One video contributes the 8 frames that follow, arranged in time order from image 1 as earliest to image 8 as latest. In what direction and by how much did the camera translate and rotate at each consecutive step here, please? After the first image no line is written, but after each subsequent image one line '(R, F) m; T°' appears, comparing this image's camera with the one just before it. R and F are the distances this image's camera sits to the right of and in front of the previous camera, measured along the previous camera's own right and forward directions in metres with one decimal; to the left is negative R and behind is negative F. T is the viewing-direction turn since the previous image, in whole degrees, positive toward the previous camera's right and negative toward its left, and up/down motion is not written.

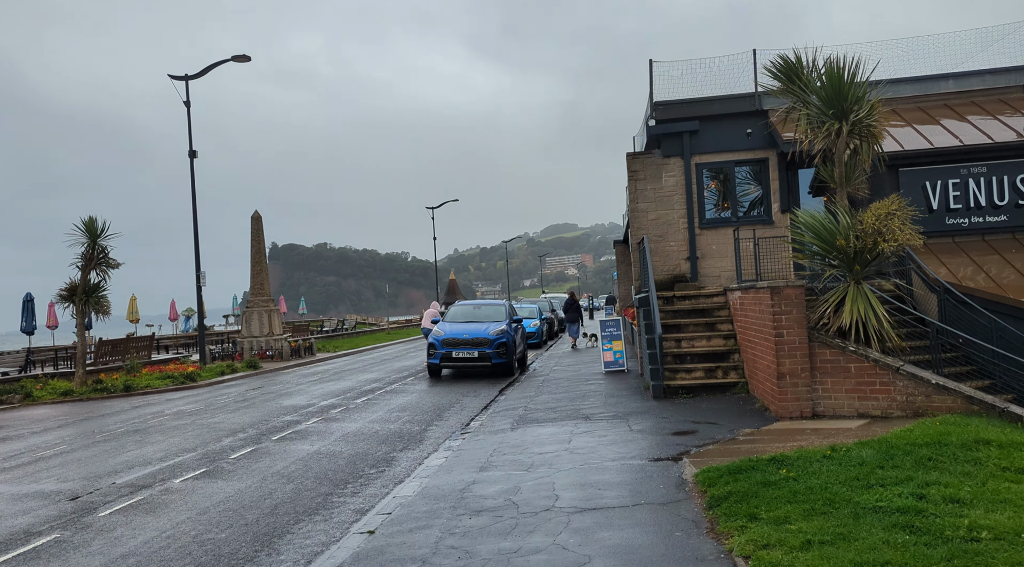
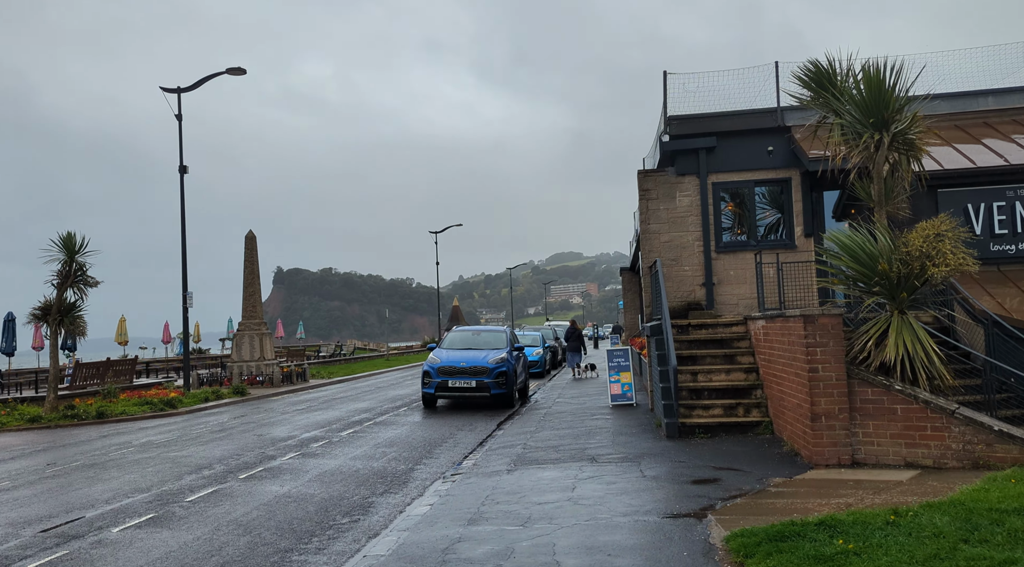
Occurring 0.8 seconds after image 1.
(+0.1, +1.0) m; 0°
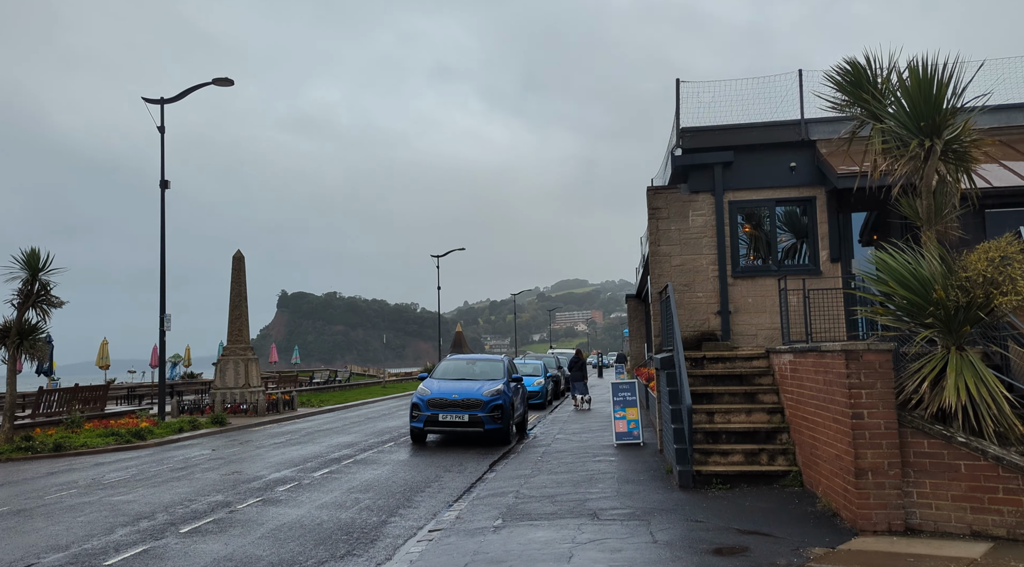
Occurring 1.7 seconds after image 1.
(+0.2, +1.1) m; 0°
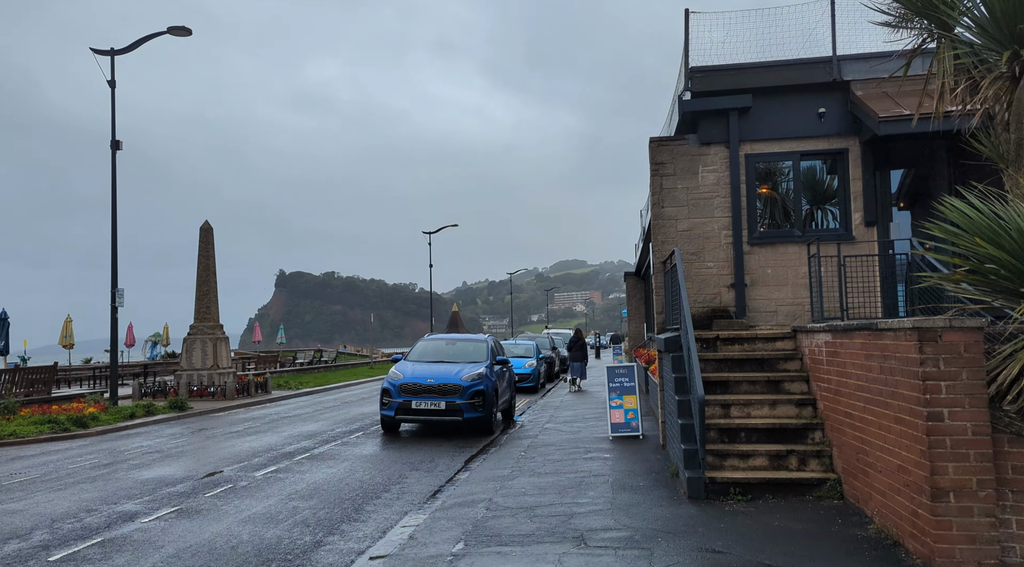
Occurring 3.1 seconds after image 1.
(+0.3, +1.6) m; 0°
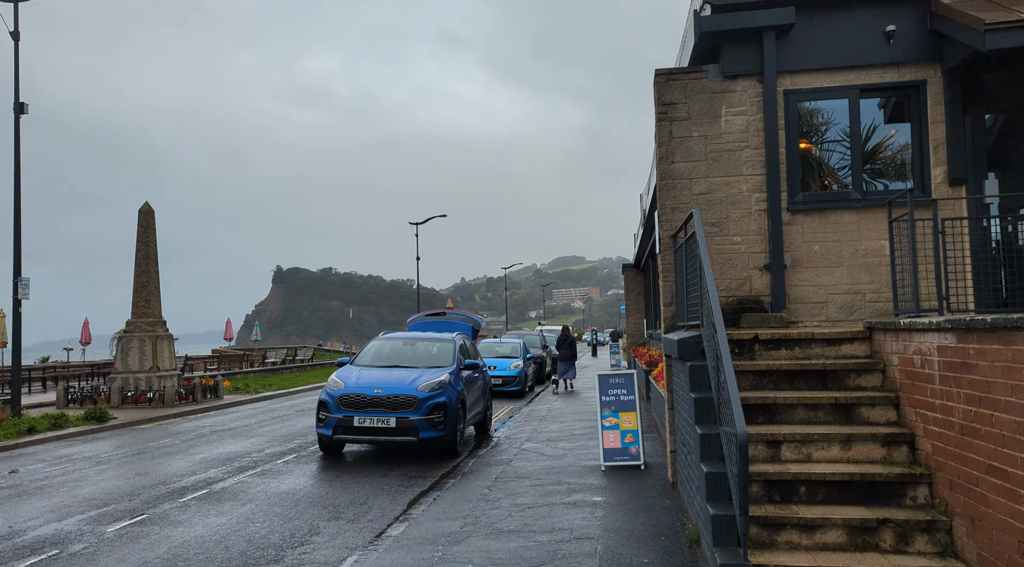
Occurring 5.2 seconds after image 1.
(+0.4, +2.5) m; 0°
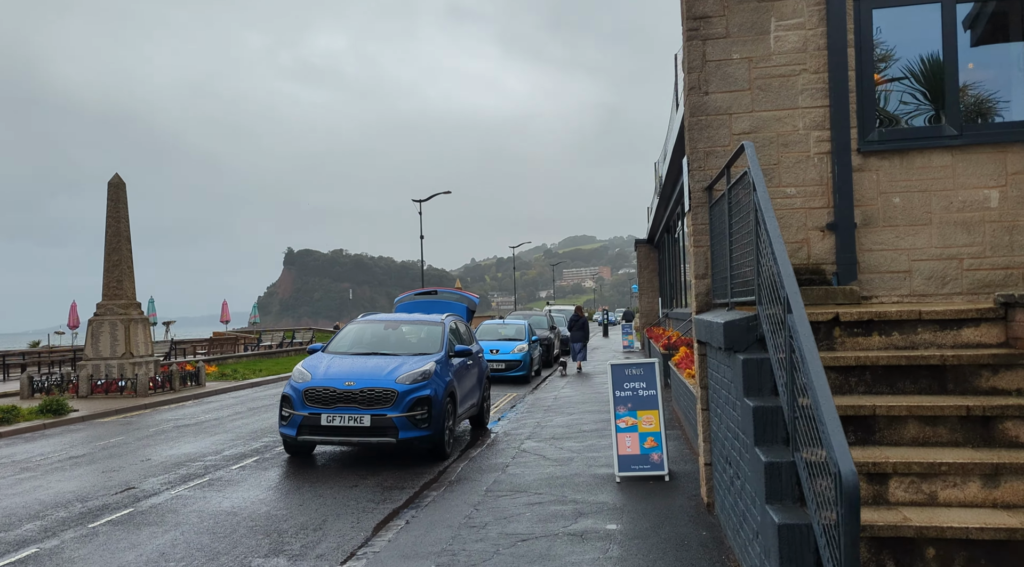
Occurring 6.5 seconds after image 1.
(+0.2, +1.6) m; -1°
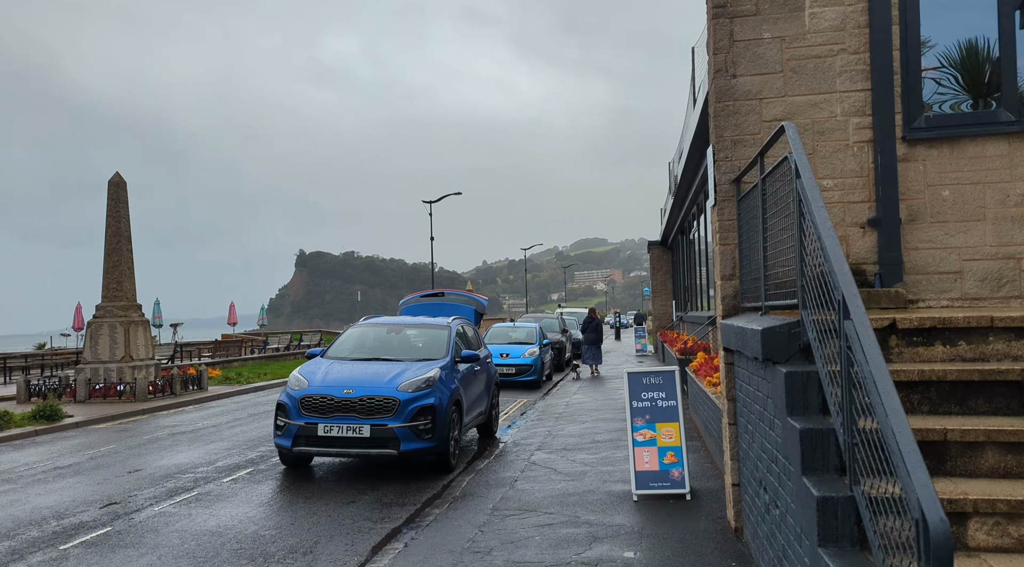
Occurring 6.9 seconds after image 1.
(0.0, +0.5) m; -1°
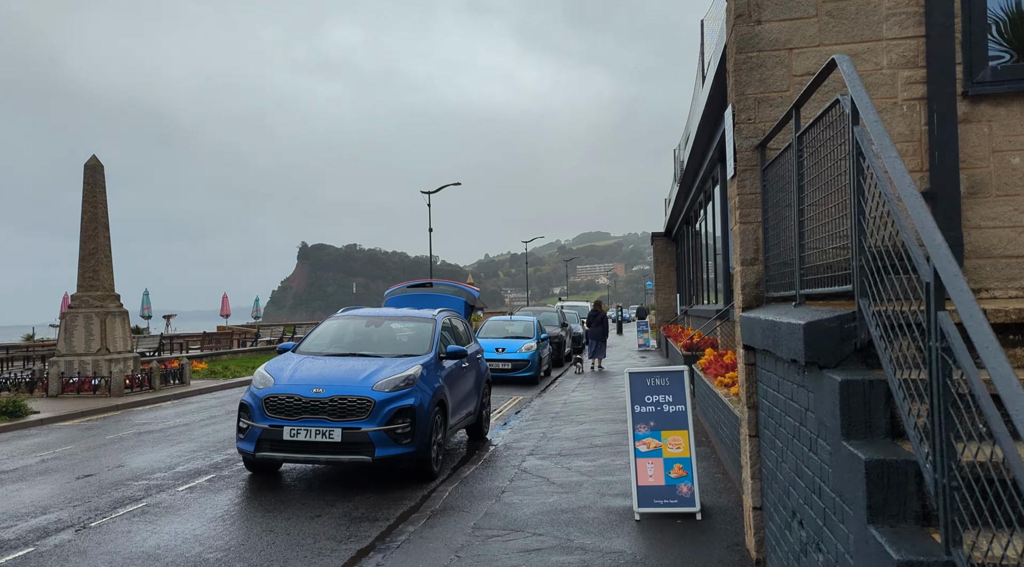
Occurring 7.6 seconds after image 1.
(+0.1, +0.8) m; 0°
